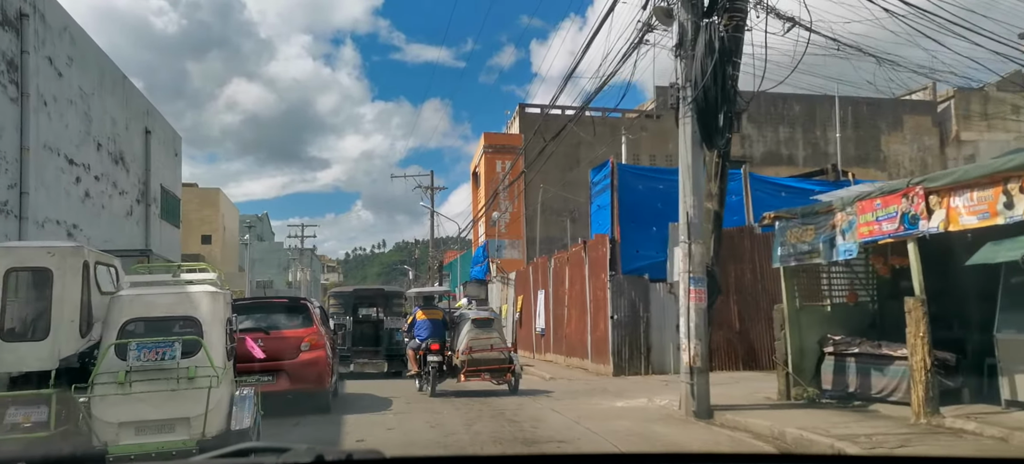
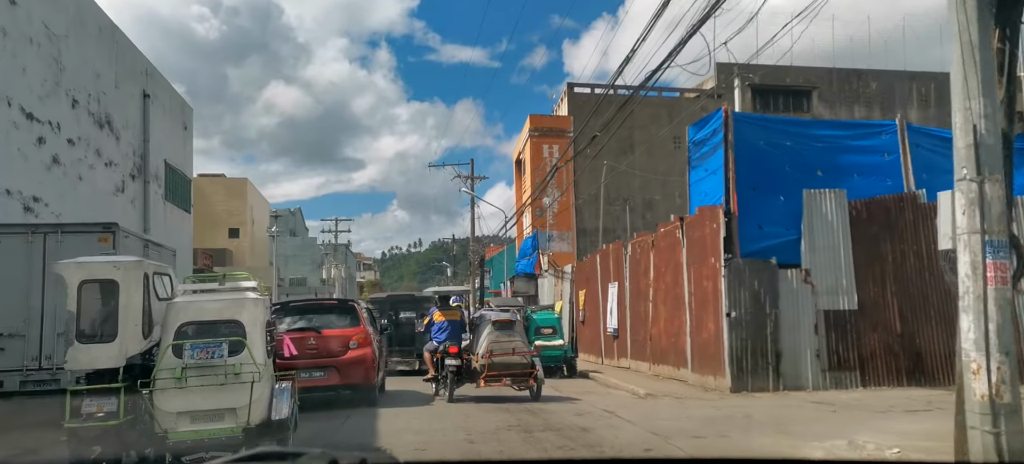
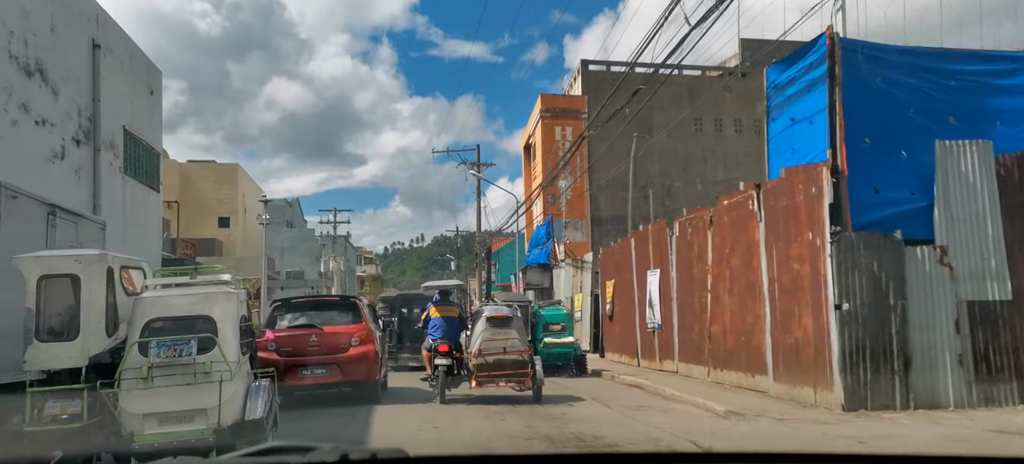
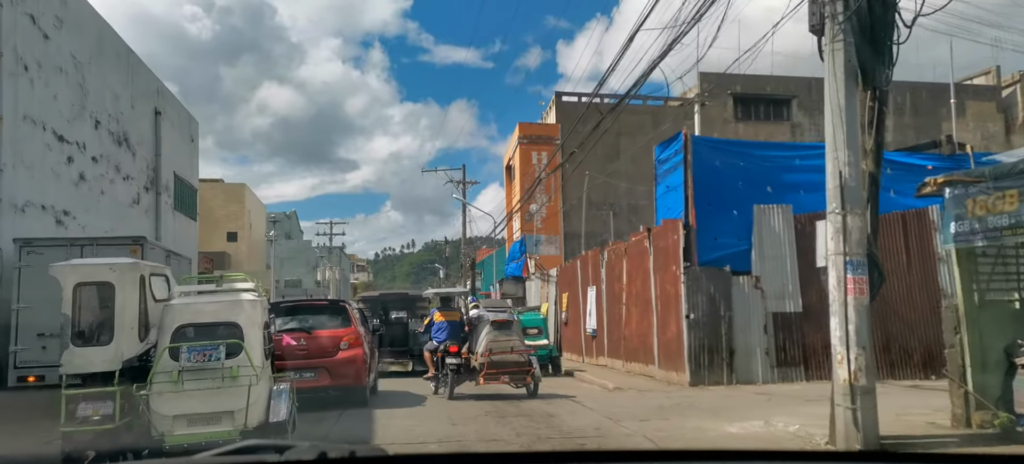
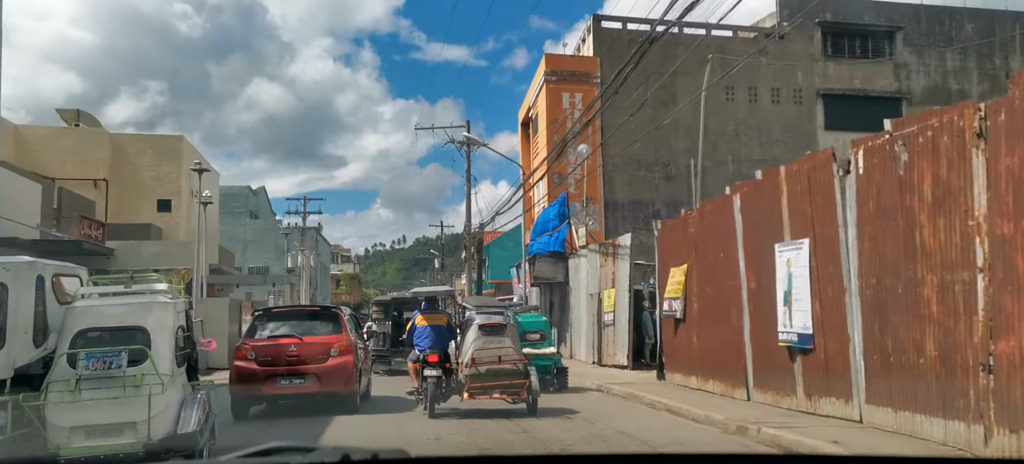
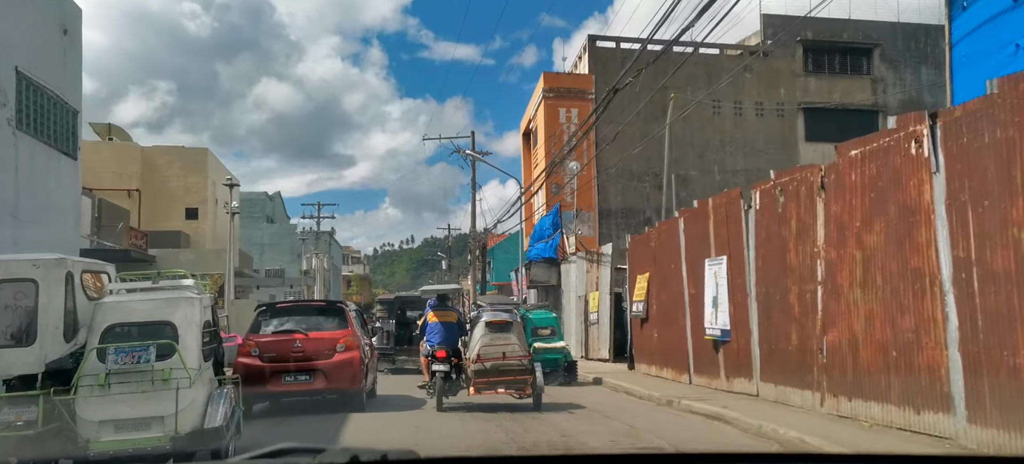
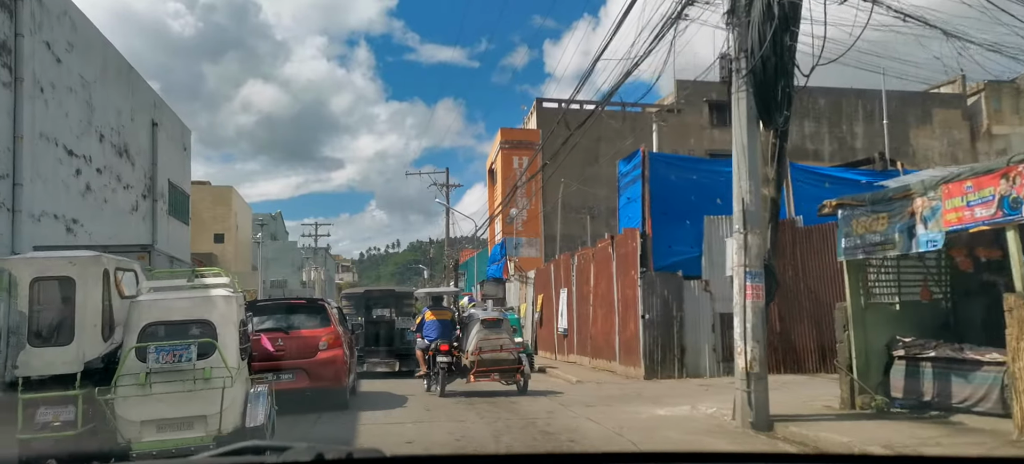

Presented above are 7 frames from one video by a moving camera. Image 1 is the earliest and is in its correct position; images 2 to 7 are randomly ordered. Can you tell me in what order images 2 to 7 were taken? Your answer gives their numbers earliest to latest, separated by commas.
7, 4, 2, 3, 6, 5
